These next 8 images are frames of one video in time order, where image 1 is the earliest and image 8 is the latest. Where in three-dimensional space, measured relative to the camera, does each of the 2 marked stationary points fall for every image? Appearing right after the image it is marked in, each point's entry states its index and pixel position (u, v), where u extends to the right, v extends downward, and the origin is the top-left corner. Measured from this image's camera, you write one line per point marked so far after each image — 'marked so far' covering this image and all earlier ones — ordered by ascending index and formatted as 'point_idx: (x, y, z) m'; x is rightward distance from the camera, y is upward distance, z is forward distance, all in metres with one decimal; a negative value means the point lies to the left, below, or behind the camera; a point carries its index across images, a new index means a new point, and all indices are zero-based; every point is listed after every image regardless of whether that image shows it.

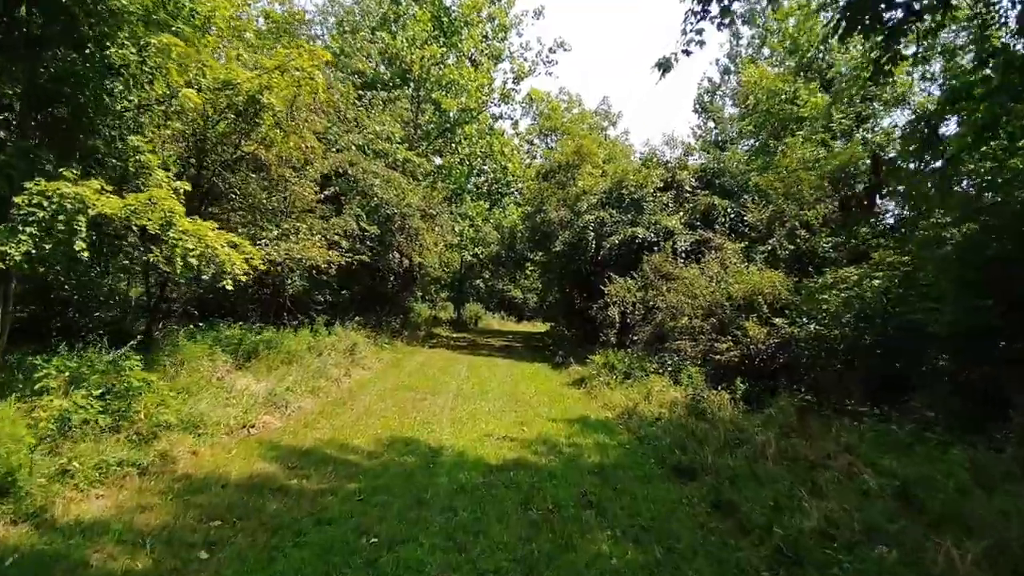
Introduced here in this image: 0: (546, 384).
0: (+0.6, -1.9, +12.3) m
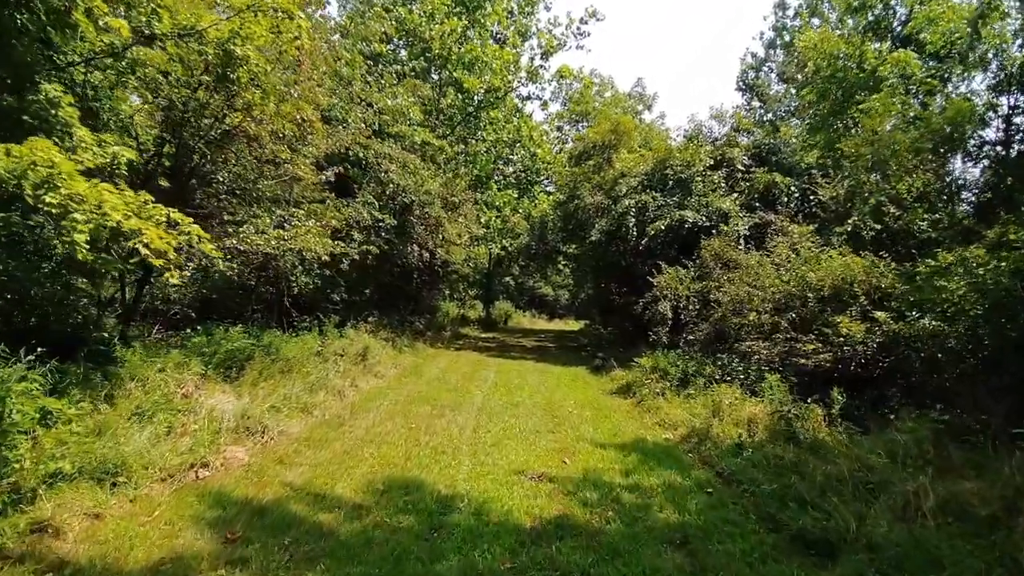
0: (+1.2, -1.8, +10.4) m
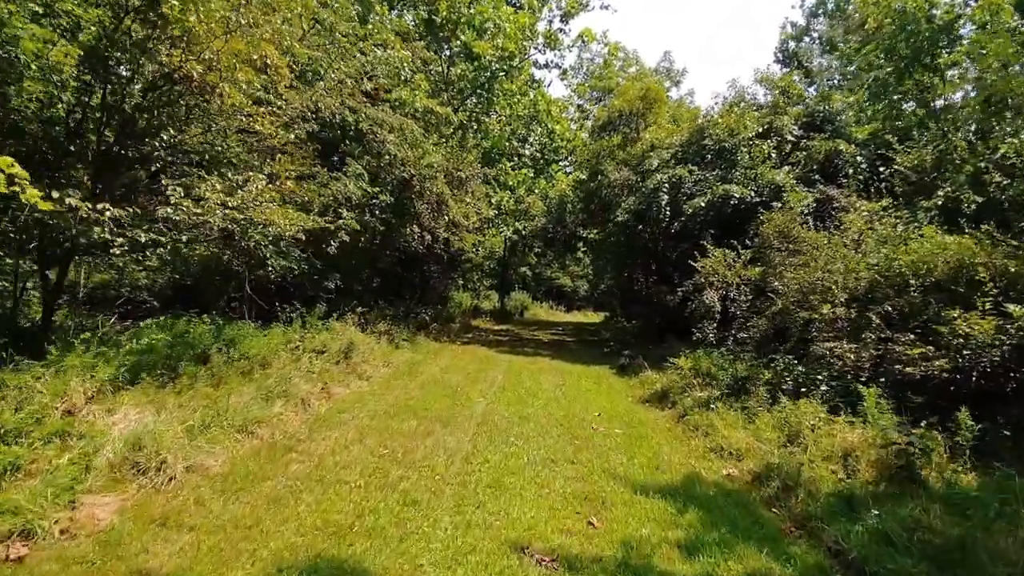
0: (+1.4, -1.6, +8.5) m
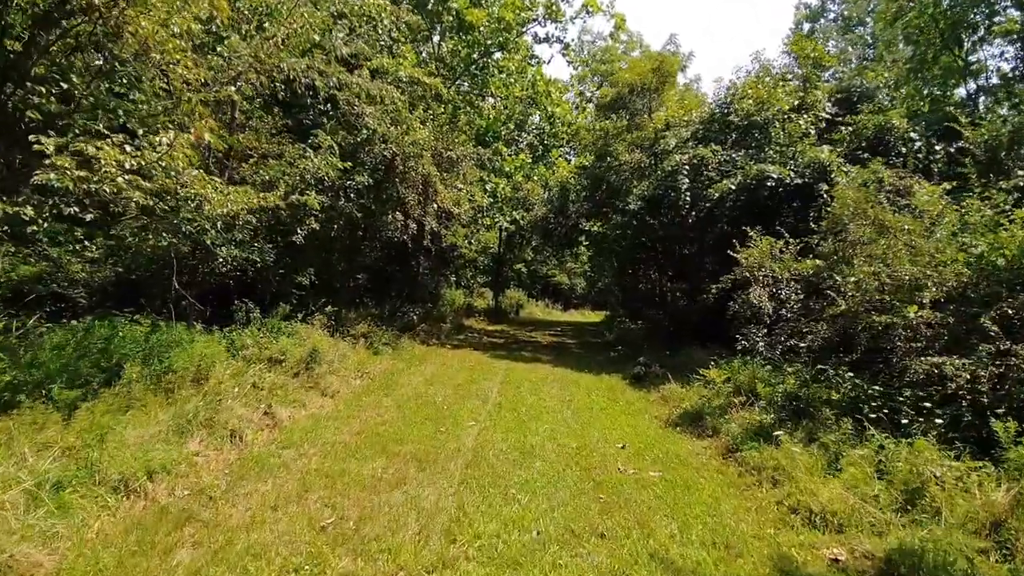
0: (+1.4, -1.6, +6.8) m
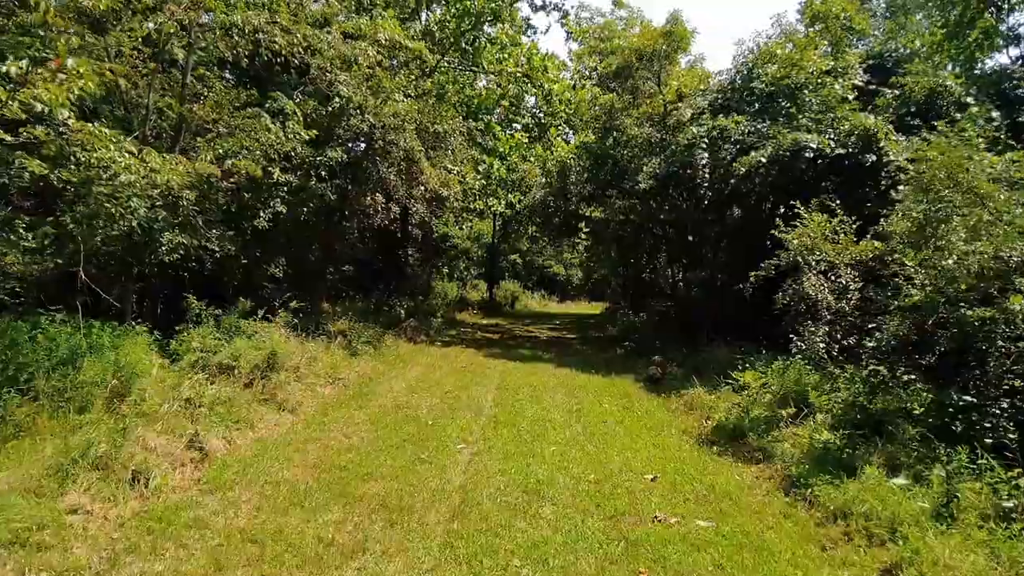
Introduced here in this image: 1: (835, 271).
0: (+1.4, -1.4, +5.5) m
1: (+3.5, +0.2, +6.6) m
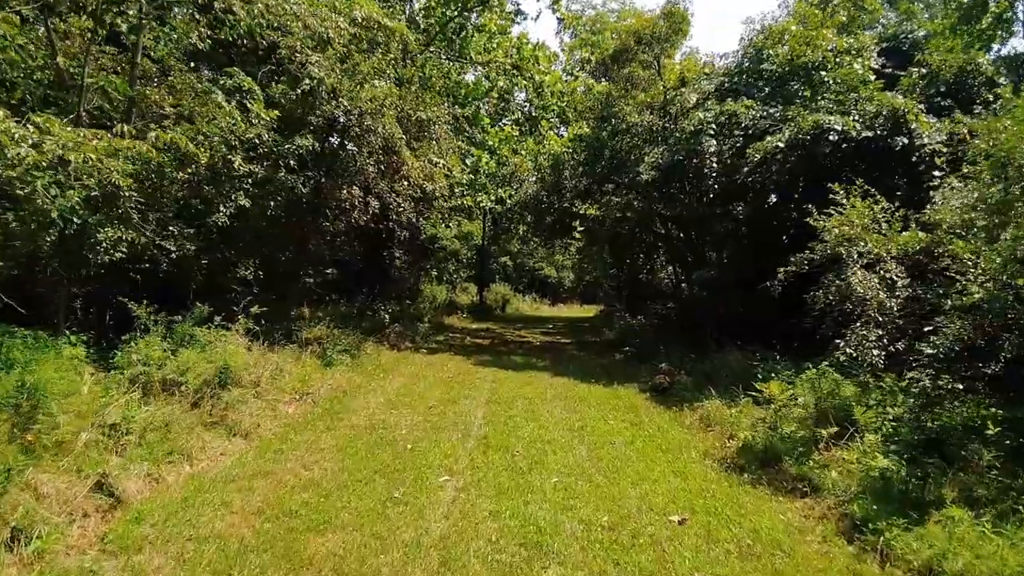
0: (+1.3, -1.4, +4.6) m
1: (+3.4, +0.2, +5.8) m
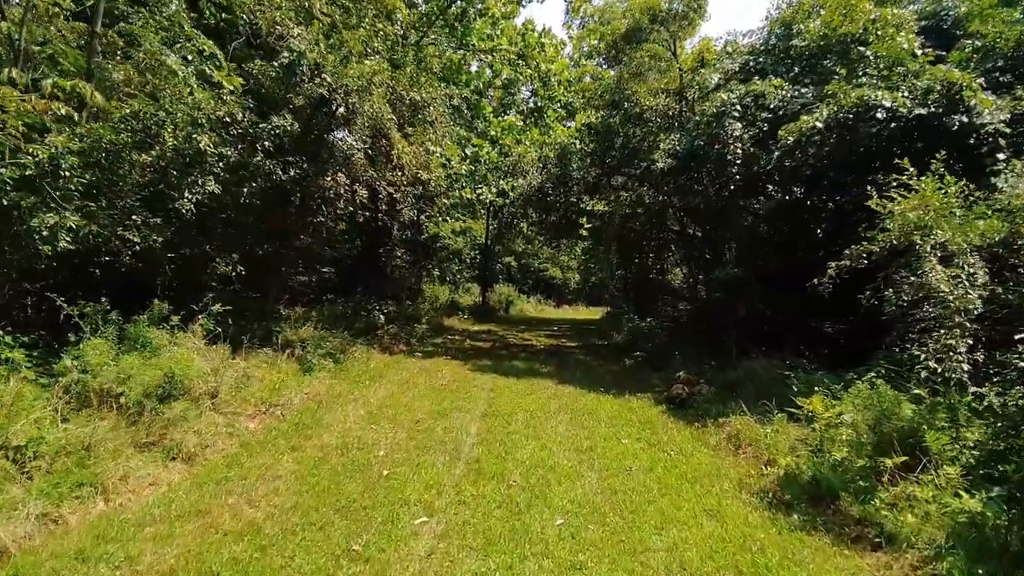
0: (+1.3, -1.4, +3.7) m
1: (+3.4, +0.2, +4.9) m
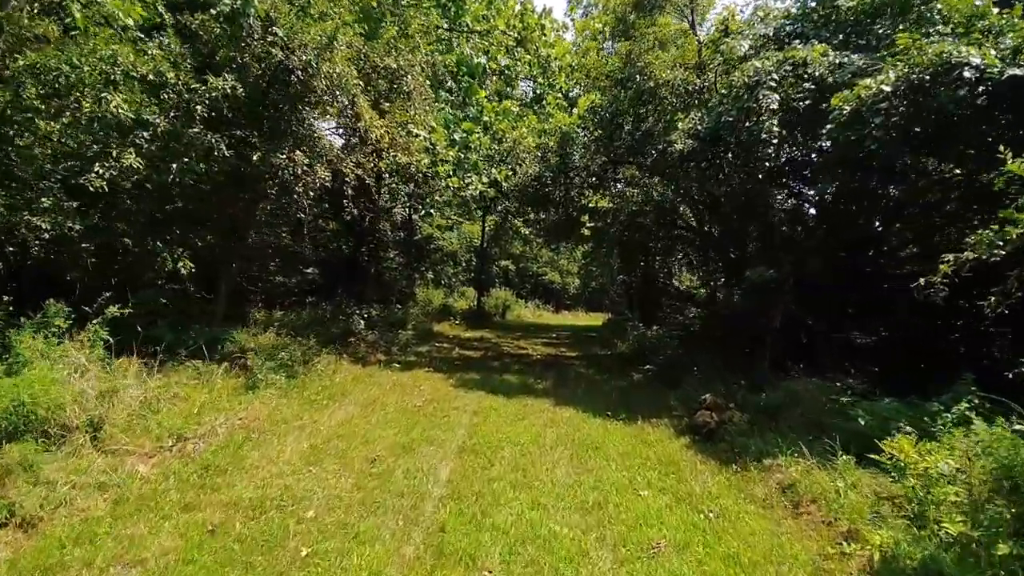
0: (+1.2, -1.4, +2.3) m
1: (+3.3, +0.2, +3.5) m
